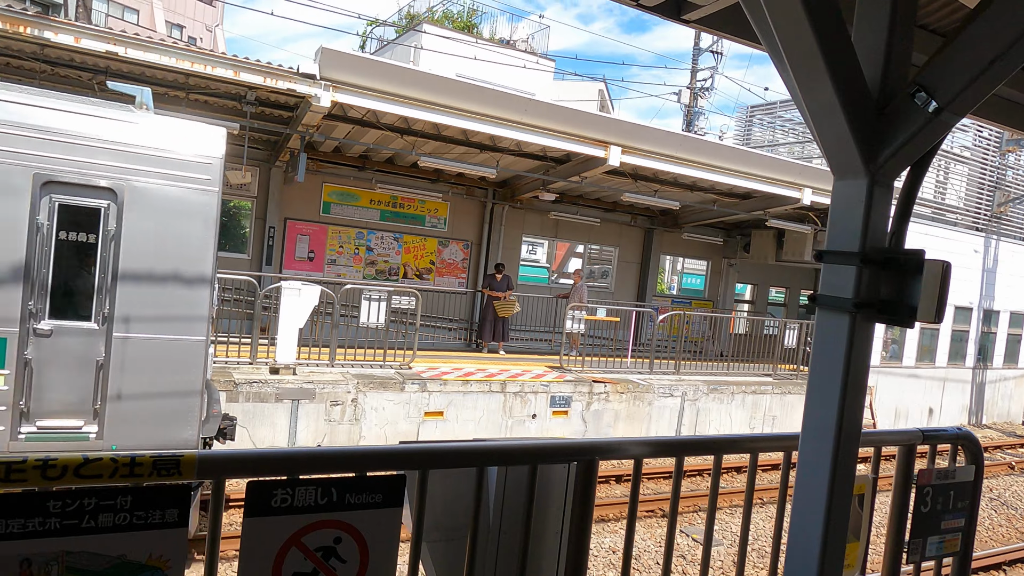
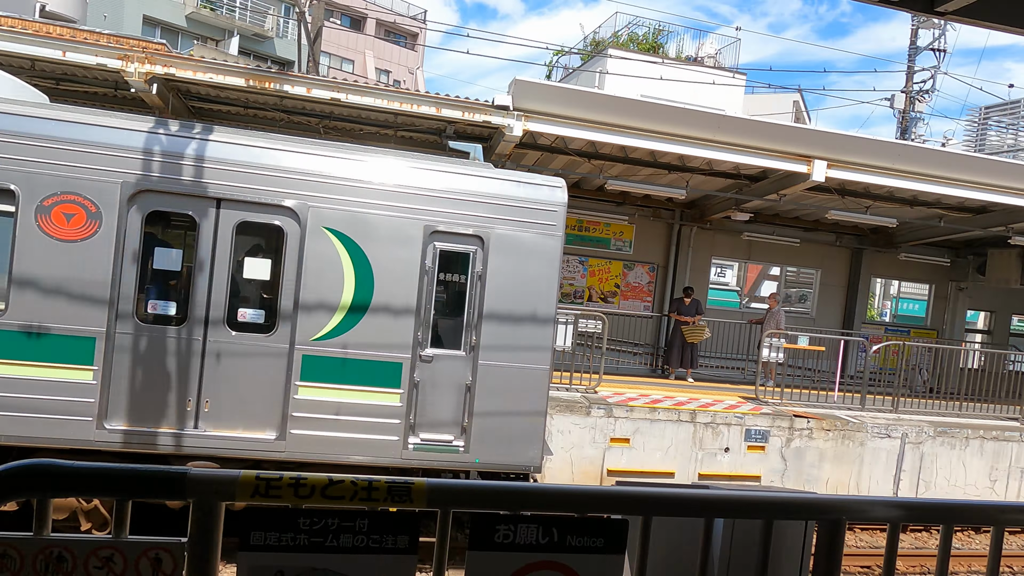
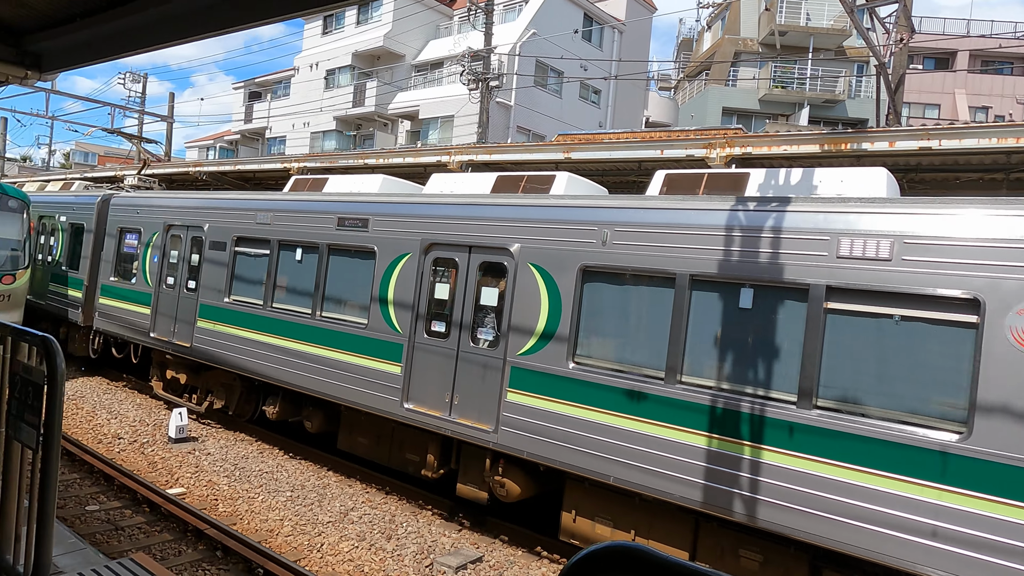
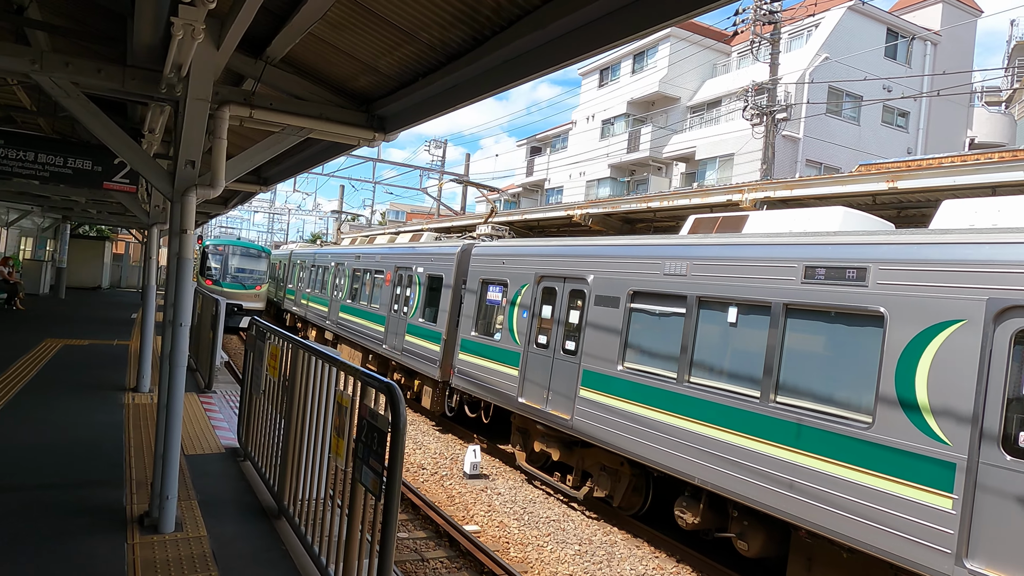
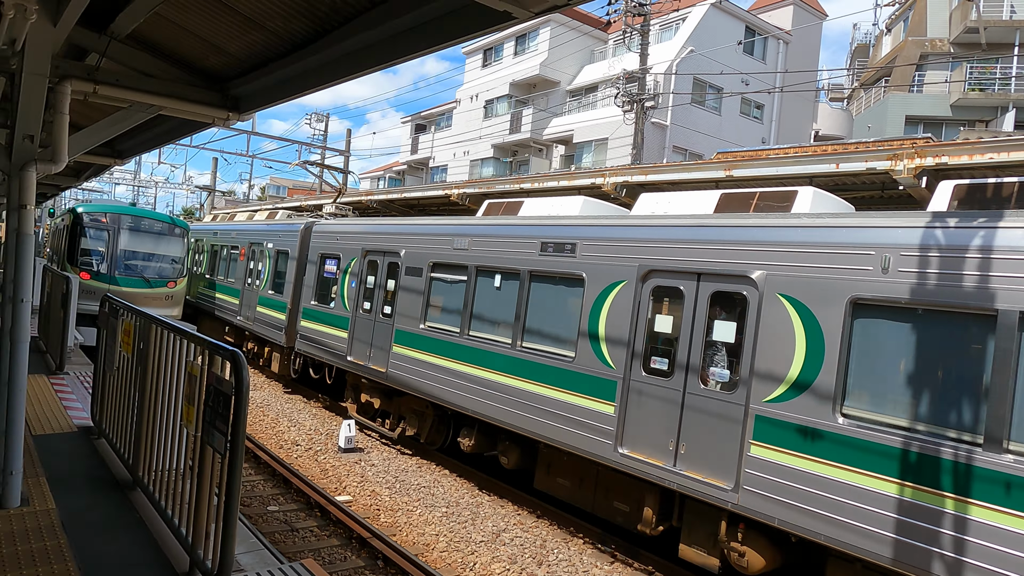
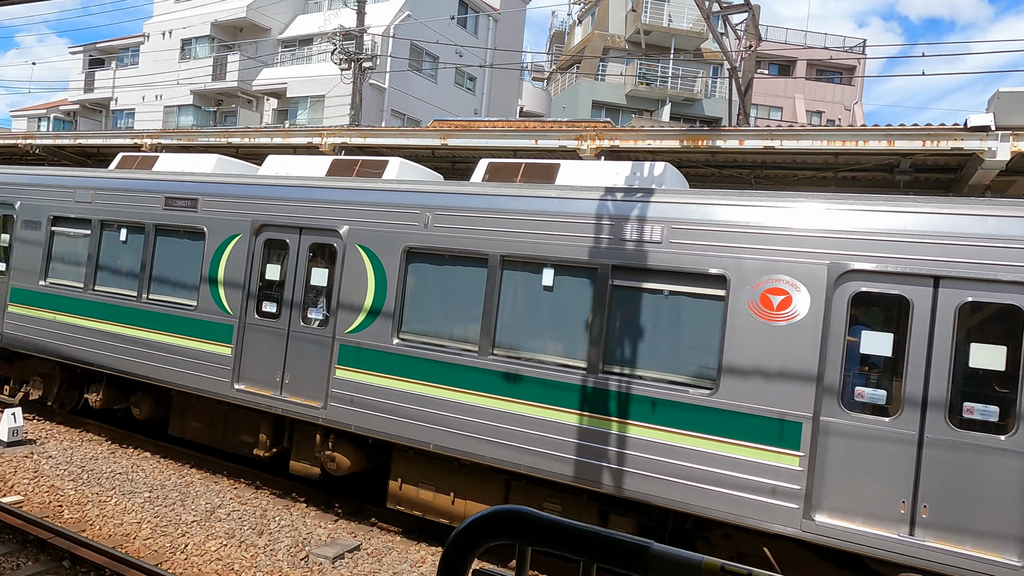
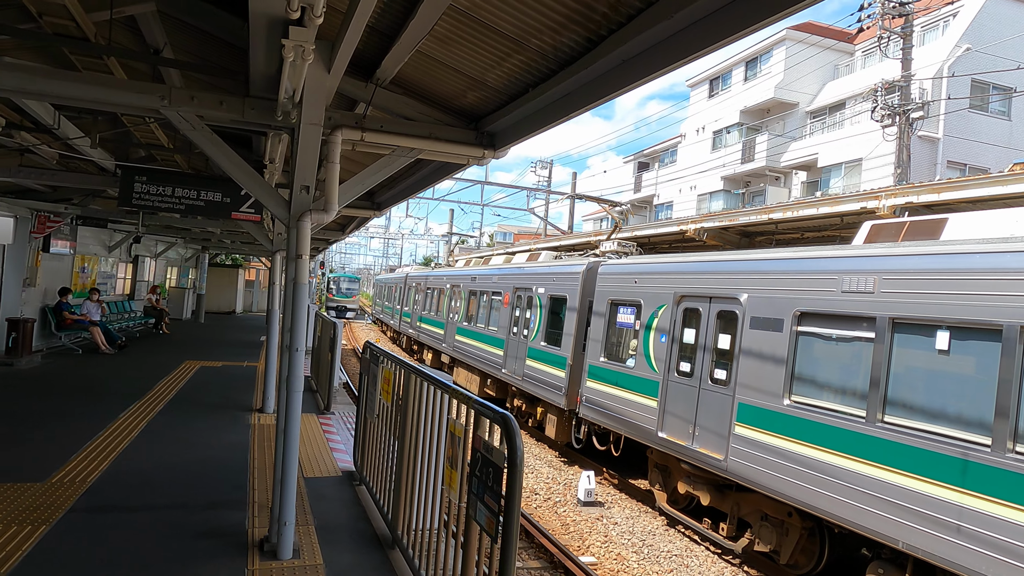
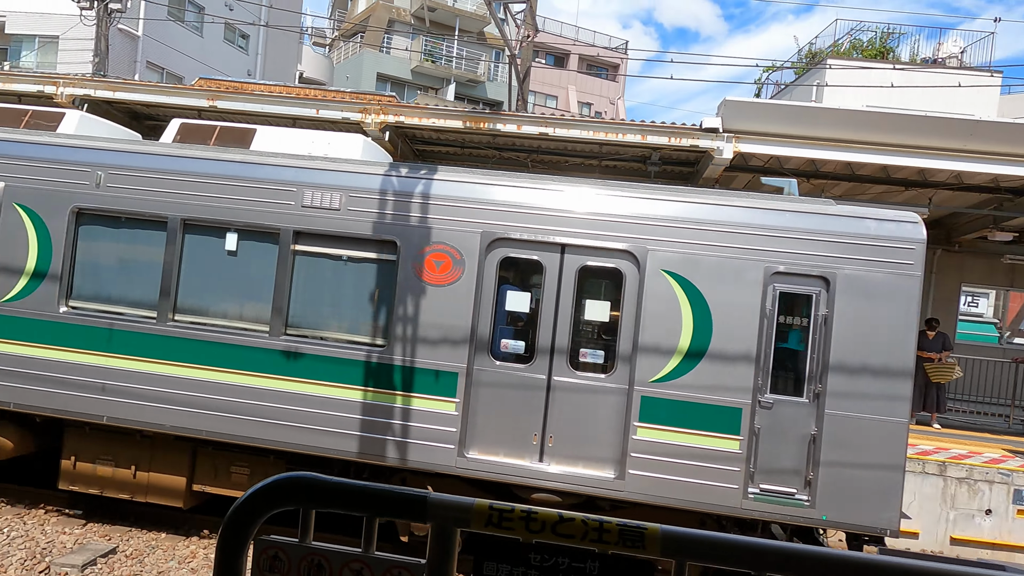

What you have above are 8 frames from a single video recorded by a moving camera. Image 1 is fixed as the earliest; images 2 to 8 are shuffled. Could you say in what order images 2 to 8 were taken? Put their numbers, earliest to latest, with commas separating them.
2, 8, 6, 3, 5, 4, 7
